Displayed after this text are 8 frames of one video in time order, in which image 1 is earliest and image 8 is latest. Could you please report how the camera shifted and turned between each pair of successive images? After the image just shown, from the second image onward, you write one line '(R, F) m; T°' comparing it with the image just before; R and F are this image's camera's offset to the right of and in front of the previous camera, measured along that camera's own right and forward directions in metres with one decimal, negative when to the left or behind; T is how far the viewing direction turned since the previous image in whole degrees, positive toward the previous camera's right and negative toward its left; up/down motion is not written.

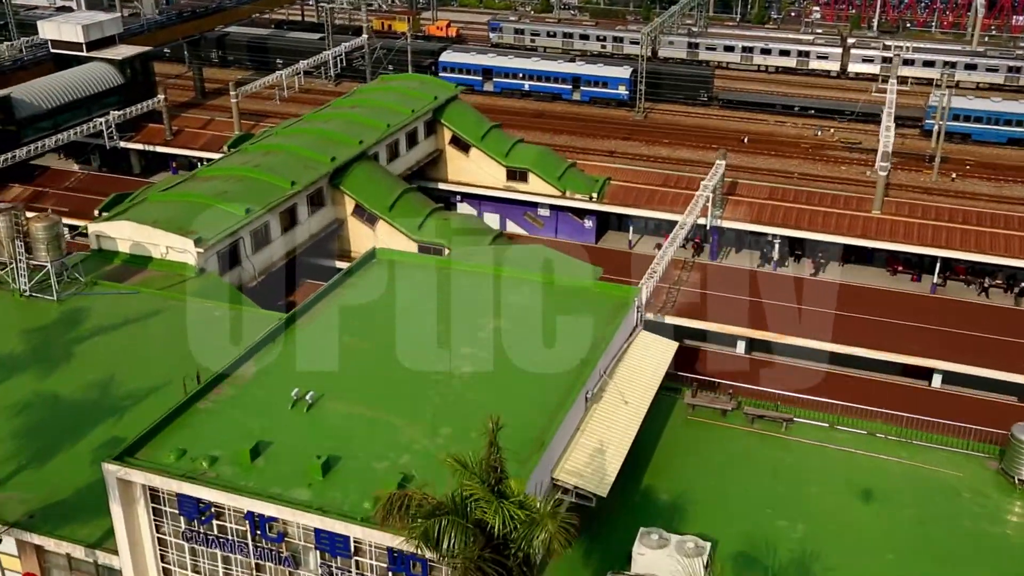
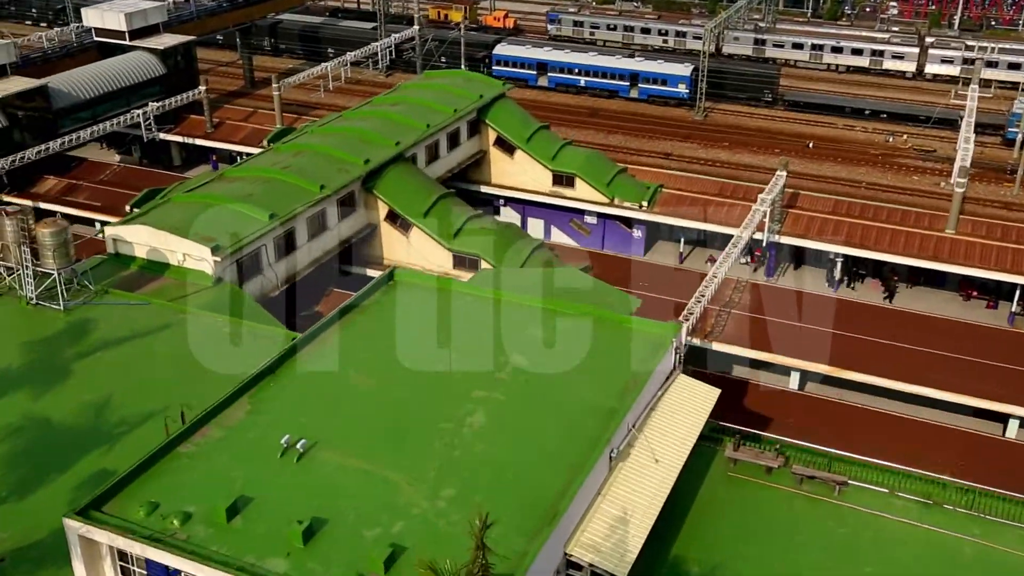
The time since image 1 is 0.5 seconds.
(+0.7, +2.2) m; -3°
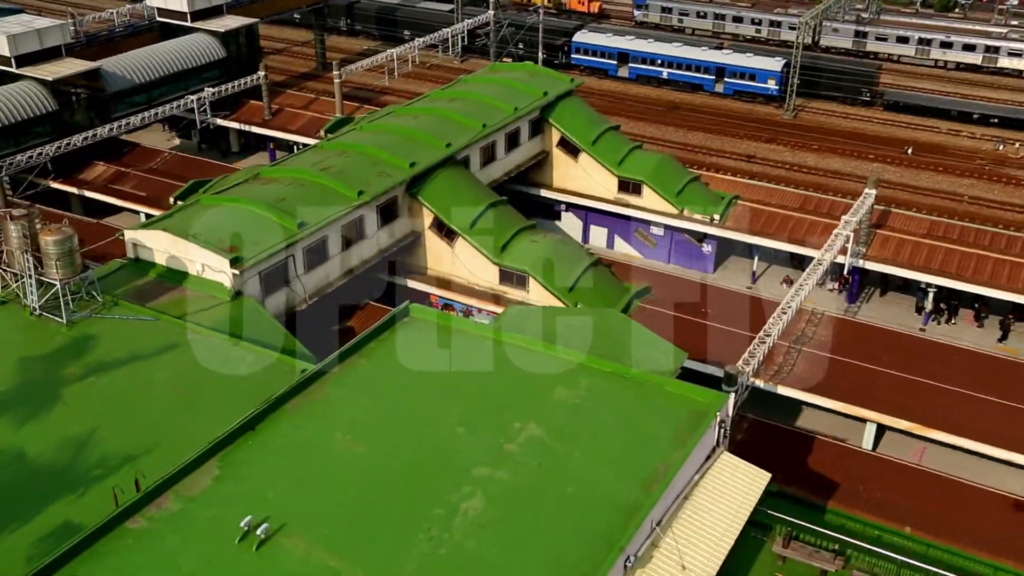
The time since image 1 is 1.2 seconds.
(+1.2, +2.9) m; -5°
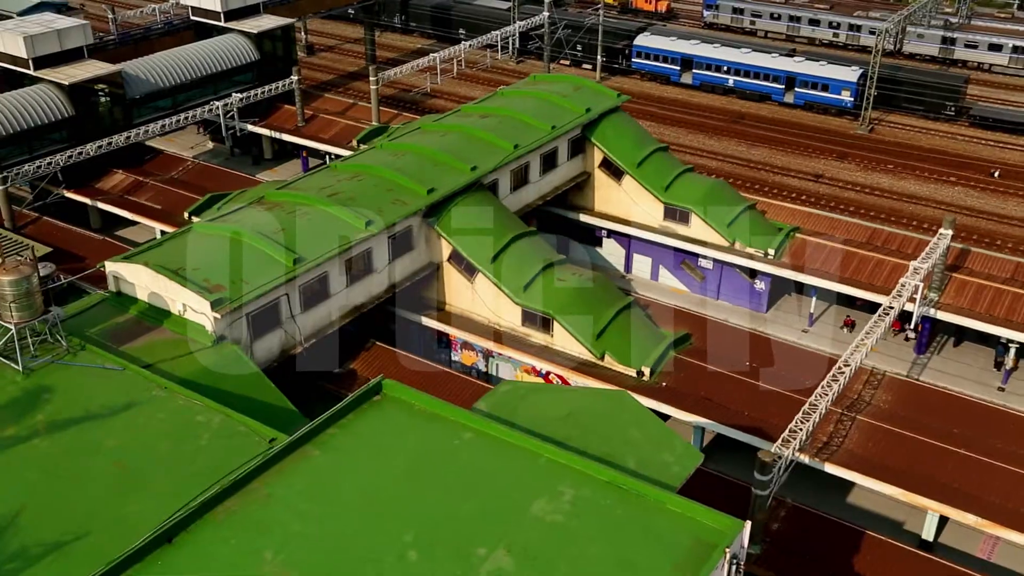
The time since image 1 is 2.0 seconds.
(+1.4, +3.2) m; -4°
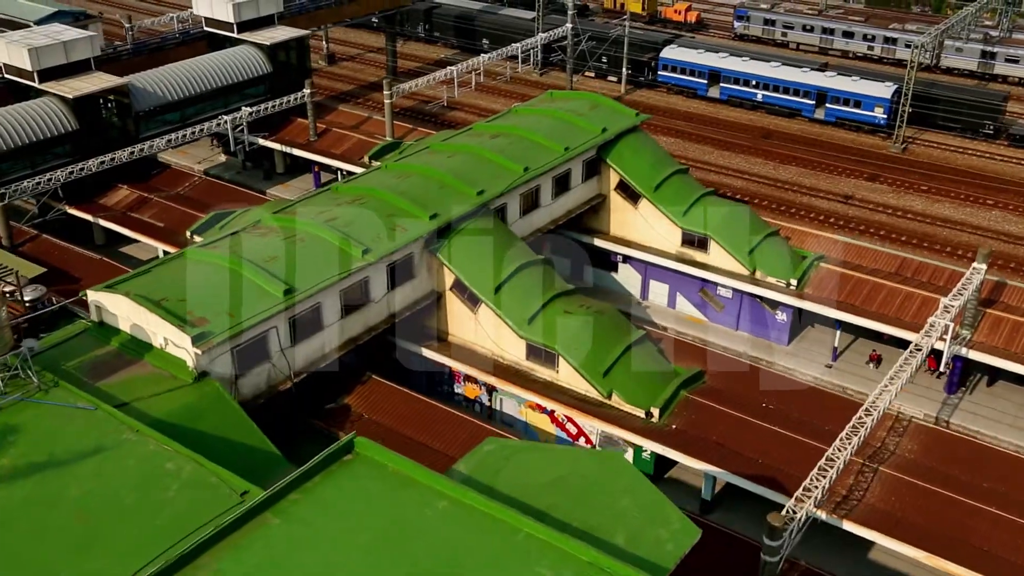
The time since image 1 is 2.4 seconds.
(+0.8, +1.5) m; -2°
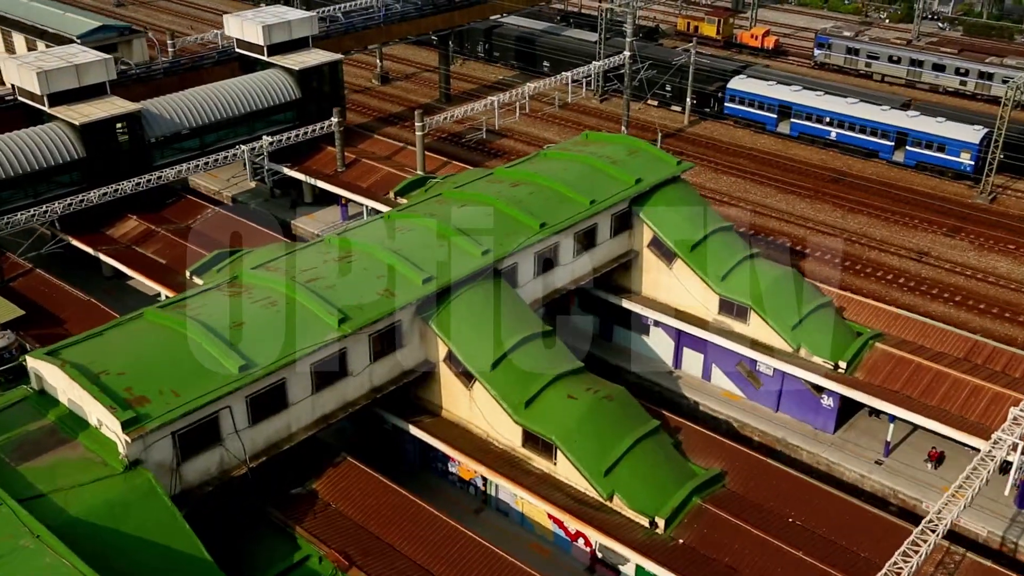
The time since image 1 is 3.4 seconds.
(+2.1, +3.4) m; -5°
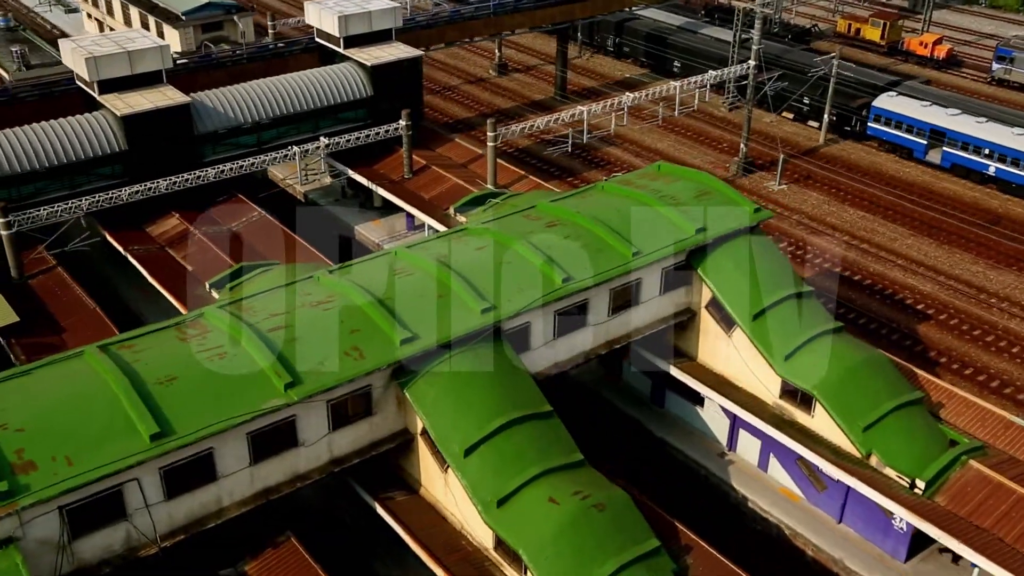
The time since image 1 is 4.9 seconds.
(+3.8, +4.5) m; -10°
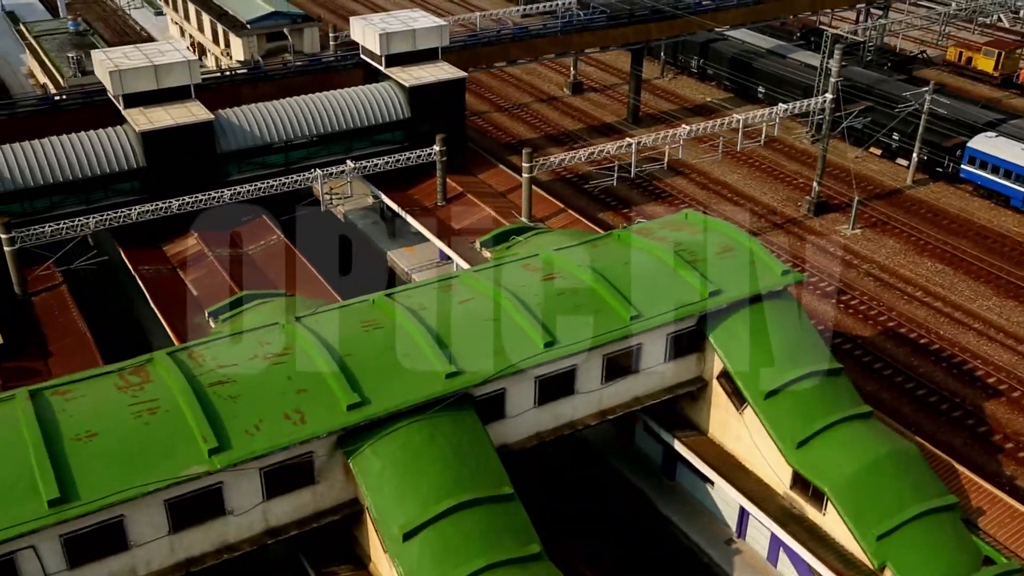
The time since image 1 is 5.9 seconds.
(+3.1, +2.5) m; -7°
